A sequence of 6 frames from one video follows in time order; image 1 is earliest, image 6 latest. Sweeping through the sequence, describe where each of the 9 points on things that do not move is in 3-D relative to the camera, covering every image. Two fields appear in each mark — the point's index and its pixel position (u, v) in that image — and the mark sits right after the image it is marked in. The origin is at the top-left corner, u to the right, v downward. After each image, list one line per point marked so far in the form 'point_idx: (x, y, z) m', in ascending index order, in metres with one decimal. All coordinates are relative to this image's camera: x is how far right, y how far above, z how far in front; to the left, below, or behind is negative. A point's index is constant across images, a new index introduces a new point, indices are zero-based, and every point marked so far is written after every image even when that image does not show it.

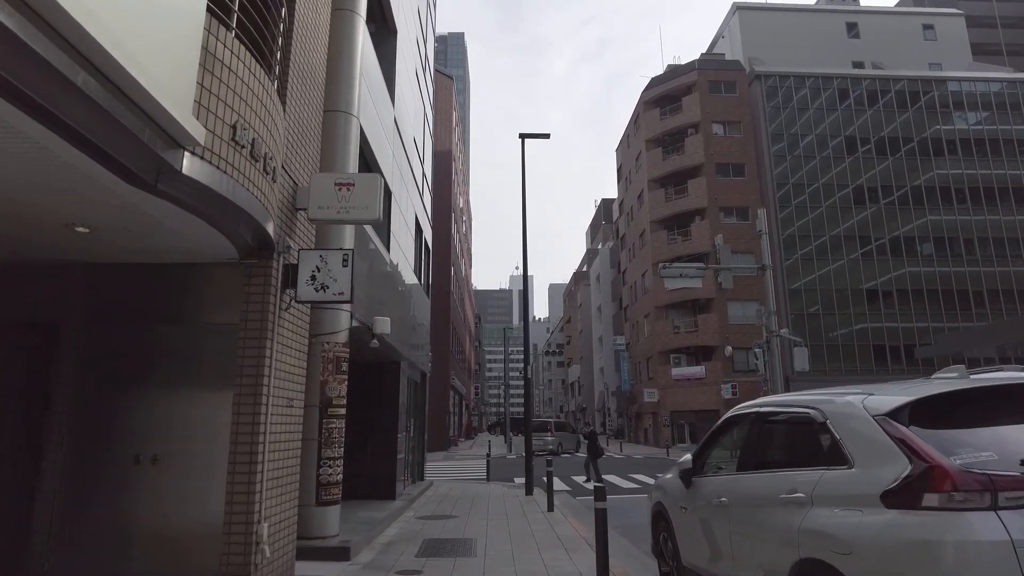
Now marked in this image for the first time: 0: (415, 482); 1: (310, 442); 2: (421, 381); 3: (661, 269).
0: (-2.6, -5.1, +16.8) m
1: (-2.6, -2.0, +8.5) m
2: (-2.6, -2.7, +18.5) m
3: (+4.6, +0.6, +19.9) m
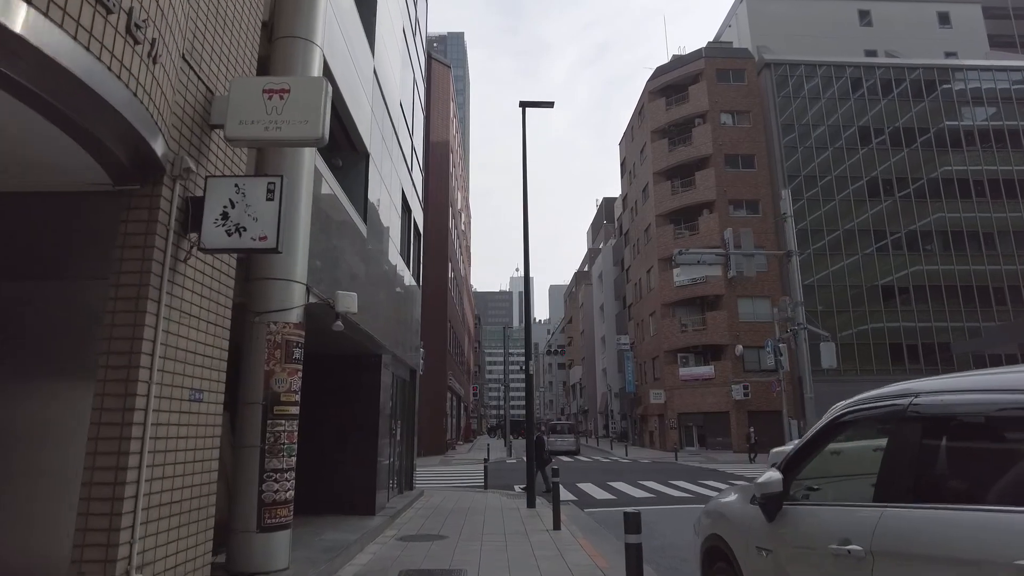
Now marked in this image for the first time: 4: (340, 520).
0: (-2.6, -4.8, +14.9) m
1: (-2.6, -1.6, +6.6) m
2: (-2.6, -2.4, +16.6) m
3: (+4.6, +0.9, +18.1) m
4: (-2.9, -3.9, +10.9) m
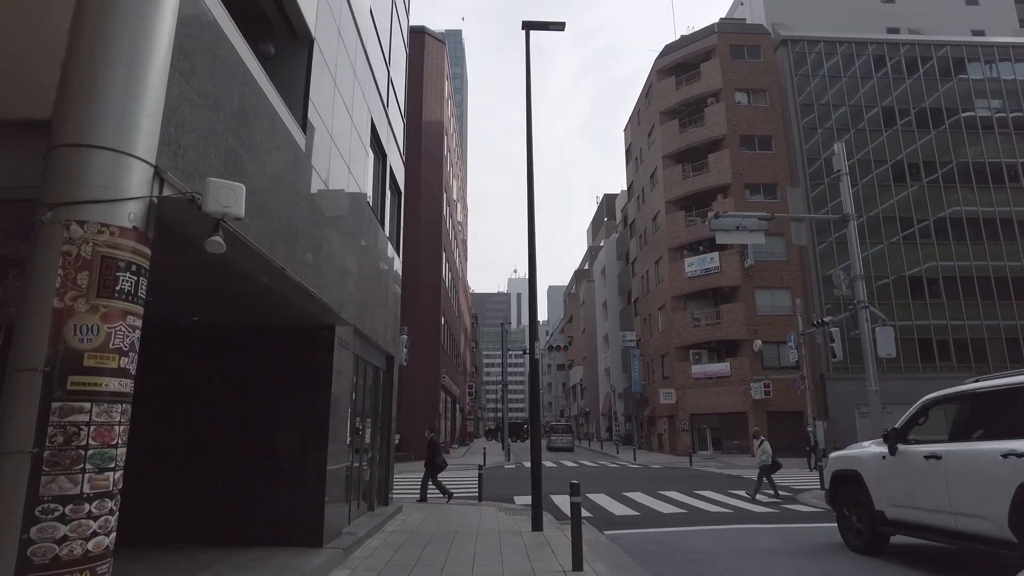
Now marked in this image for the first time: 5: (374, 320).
0: (-2.6, -4.1, +11.8) m
1: (-2.6, -0.9, +3.5) m
2: (-2.6, -1.7, +13.5) m
3: (+4.6, +1.6, +15.0) m
4: (-2.9, -3.2, +7.7) m
5: (-2.5, -0.6, +11.6) m
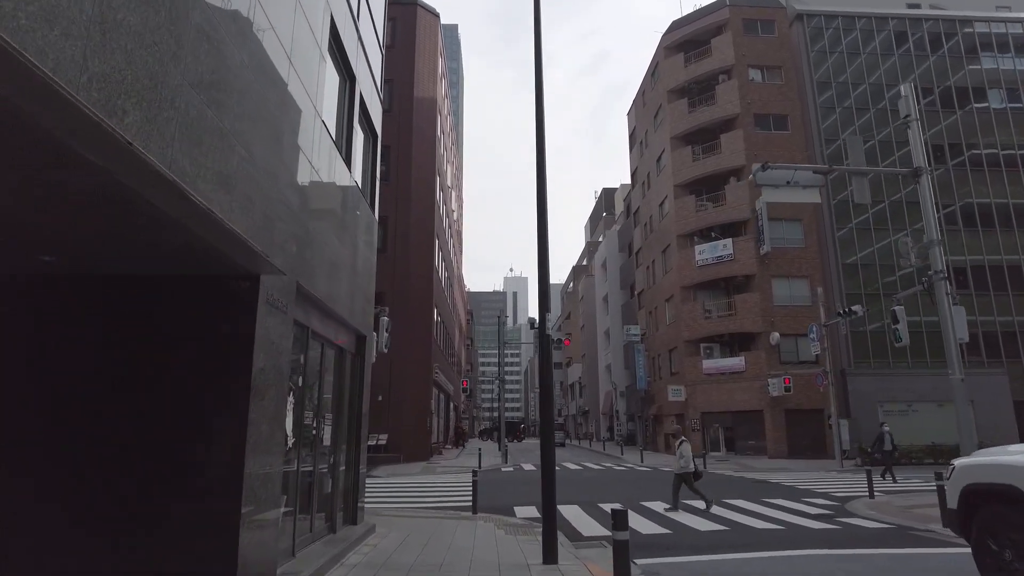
0: (-2.5, -3.4, +9.1) m
1: (-2.5, -0.3, +0.8) m
2: (-2.6, -1.1, +10.8) m
3: (+4.6, +2.2, +12.3) m
4: (-2.8, -2.6, +5.0) m
5: (-2.4, +0.1, +8.9) m
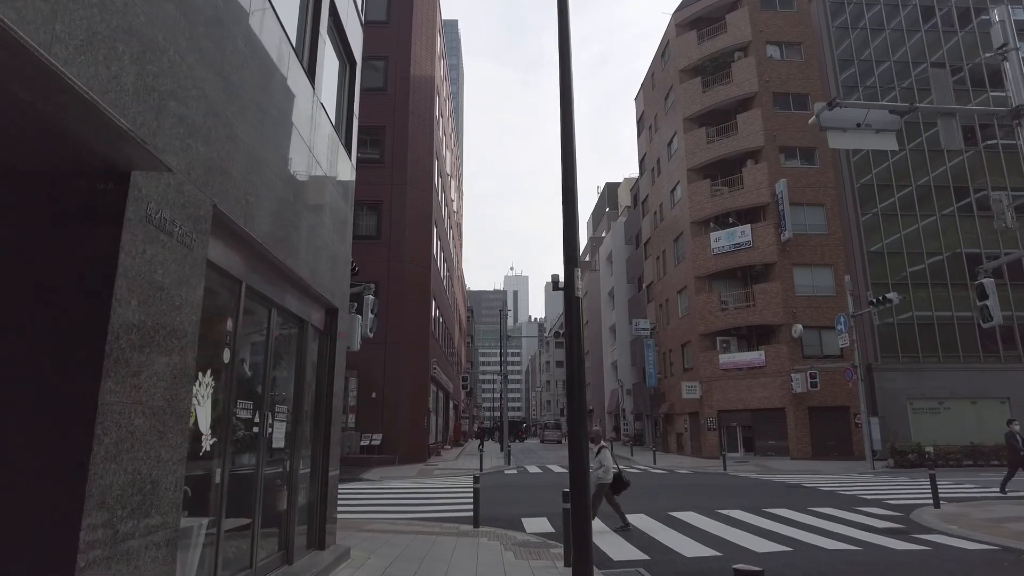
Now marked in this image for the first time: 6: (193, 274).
0: (-2.4, -2.9, +6.8) m
1: (-2.3, +0.3, -1.5) m
2: (-2.4, -0.5, +8.5) m
3: (+4.8, +2.7, +10.1) m
4: (-2.7, -2.0, +2.7) m
5: (-2.3, +0.6, +6.7) m
6: (-2.2, +0.1, +4.4) m
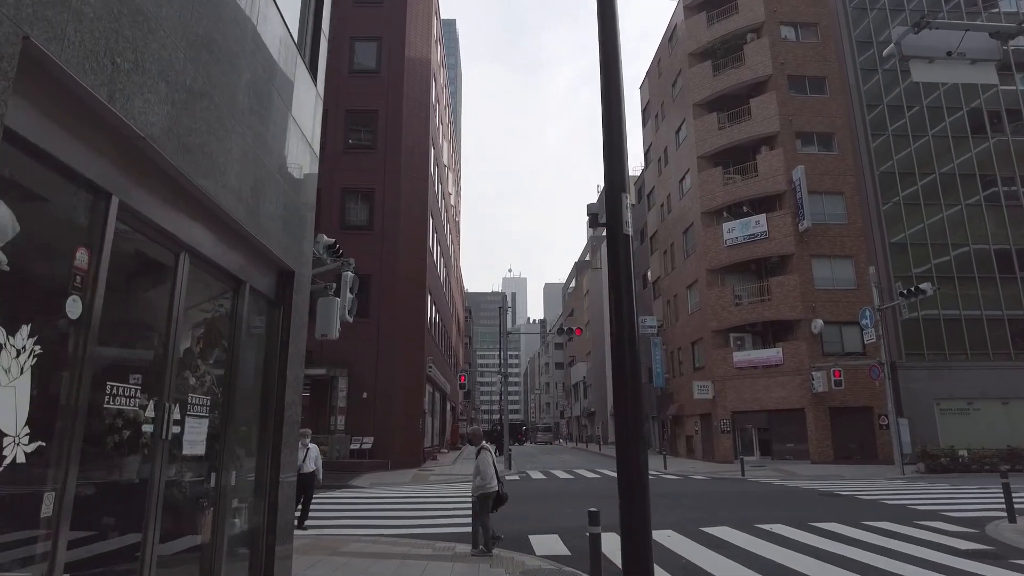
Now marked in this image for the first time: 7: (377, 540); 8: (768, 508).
0: (-2.2, -2.5, +4.8) m
1: (-2.2, +0.7, -3.5) m
2: (-2.3, -0.1, +6.5) m
3: (+4.9, +3.2, +8.1) m
4: (-2.5, -1.6, +0.7) m
5: (-2.2, +1.0, +4.7) m
6: (-2.1, +0.5, +2.4) m
7: (-2.2, -4.2, +10.8) m
8: (+5.9, -5.2, +15.4) m
